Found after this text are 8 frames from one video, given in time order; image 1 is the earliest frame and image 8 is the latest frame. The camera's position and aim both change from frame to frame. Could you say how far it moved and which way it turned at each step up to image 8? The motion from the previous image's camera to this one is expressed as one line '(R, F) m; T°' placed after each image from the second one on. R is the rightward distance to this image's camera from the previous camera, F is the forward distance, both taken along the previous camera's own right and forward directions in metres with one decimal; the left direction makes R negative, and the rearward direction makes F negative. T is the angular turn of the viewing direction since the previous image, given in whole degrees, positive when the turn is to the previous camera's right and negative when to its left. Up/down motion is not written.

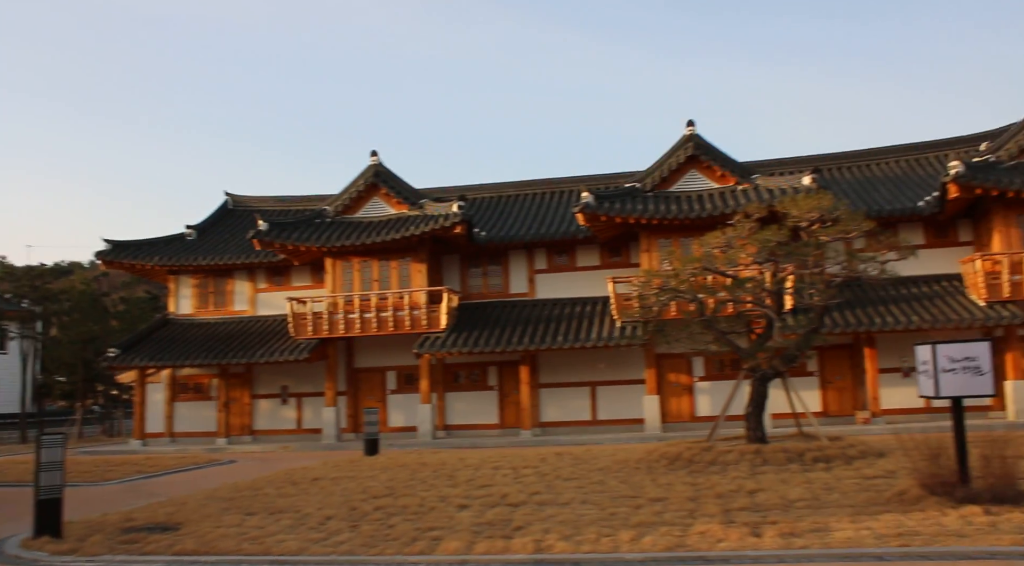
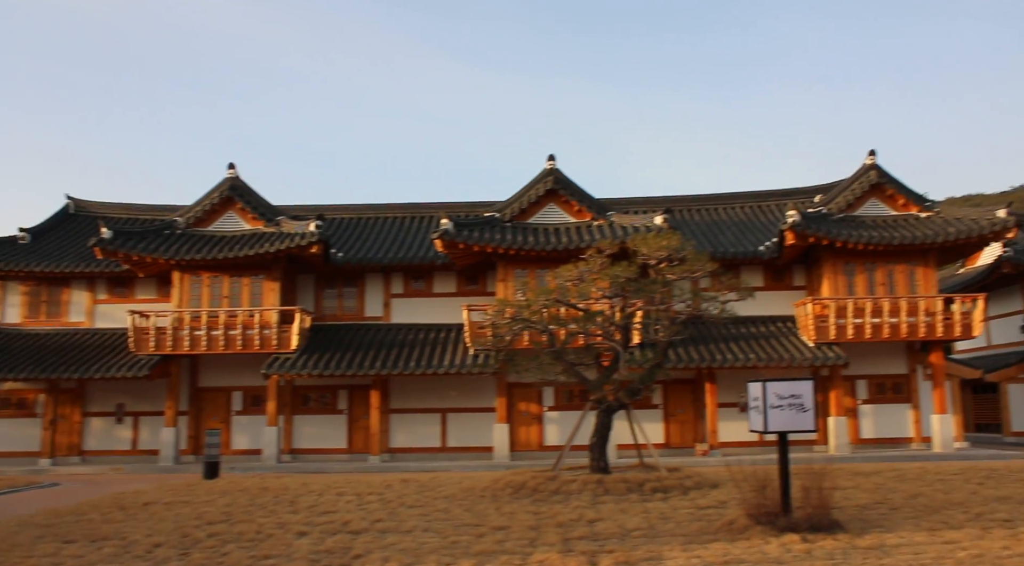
(+0.7, -0.1) m; +8°
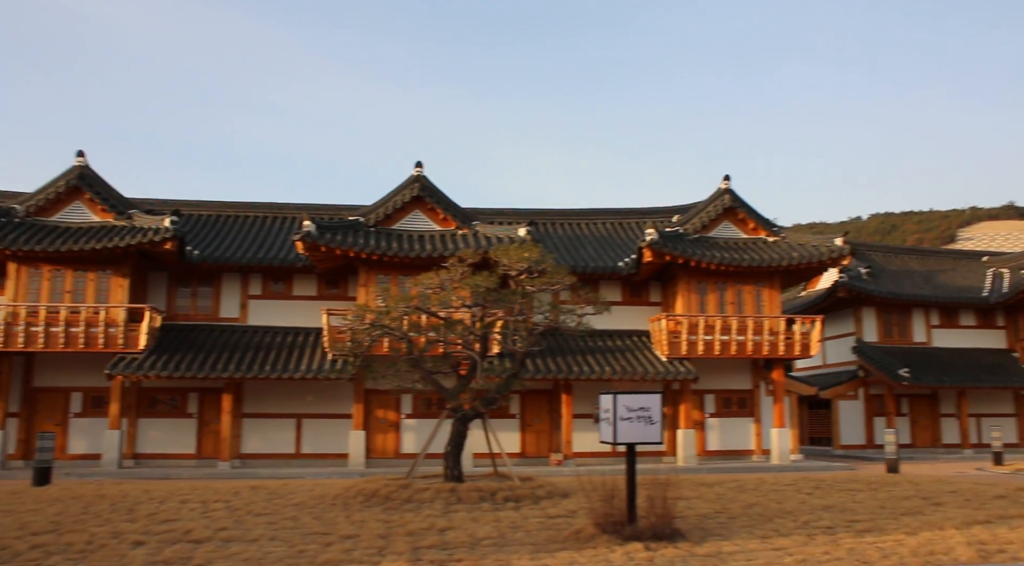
(+0.8, -0.1) m; +7°
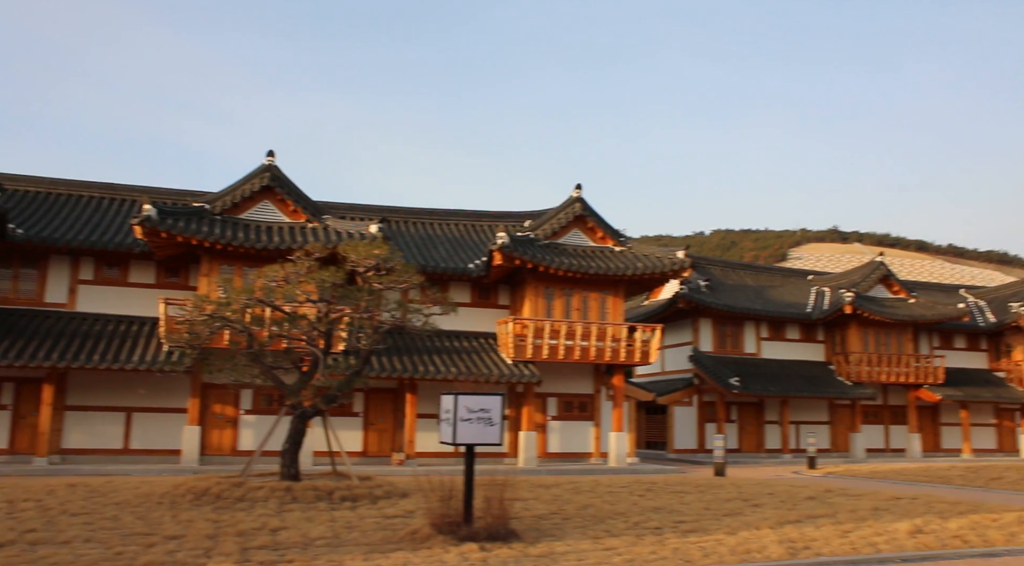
(+0.9, 0.0) m; +8°
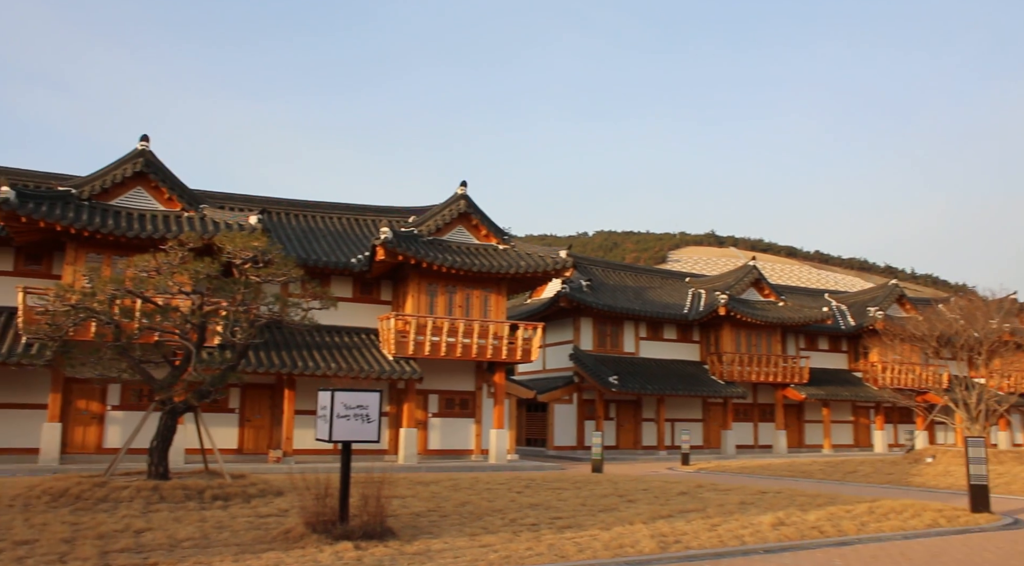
(+0.6, 0.0) m; +6°
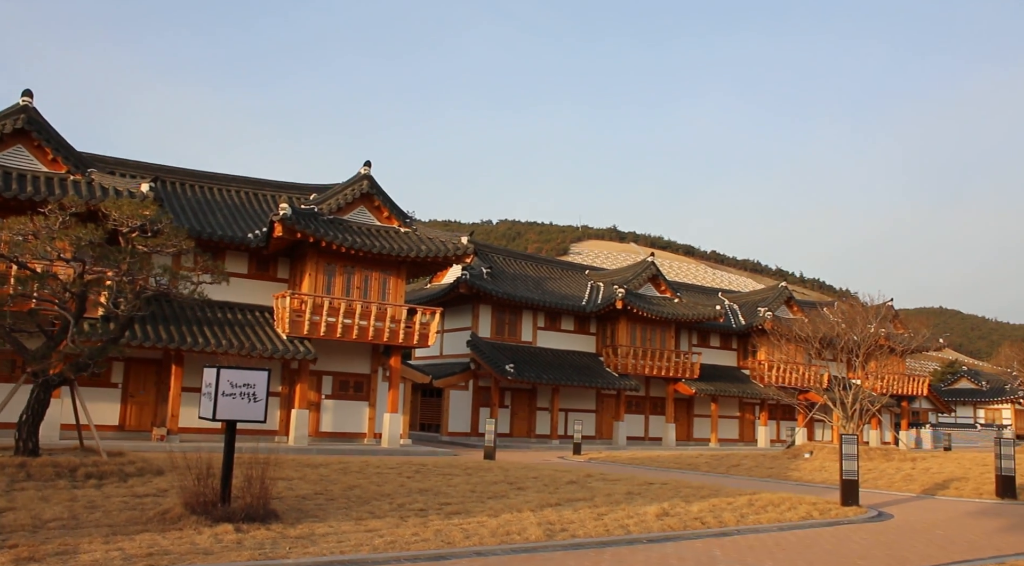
(+0.5, 0.0) m; +6°
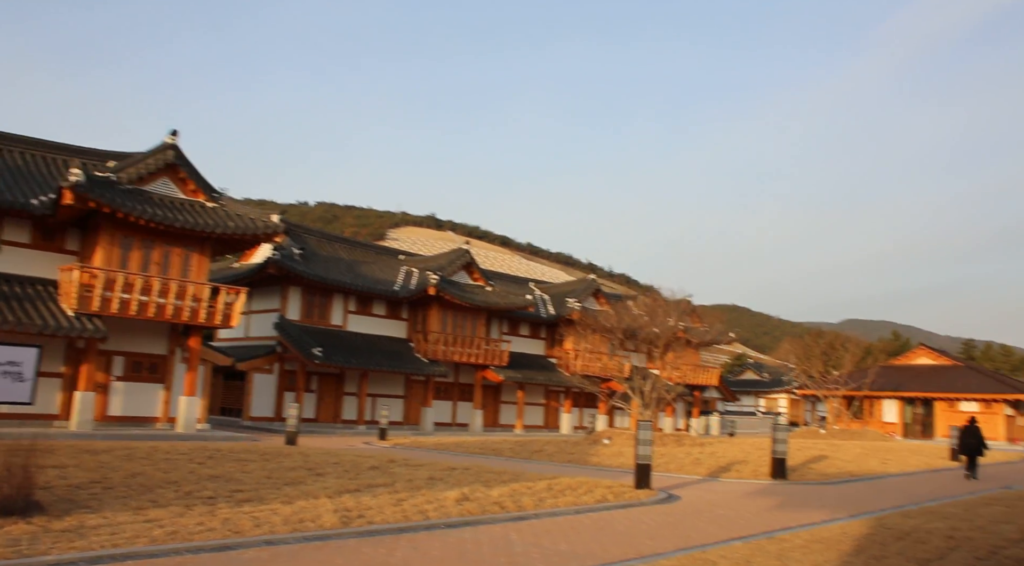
(+0.8, -0.1) m; +11°
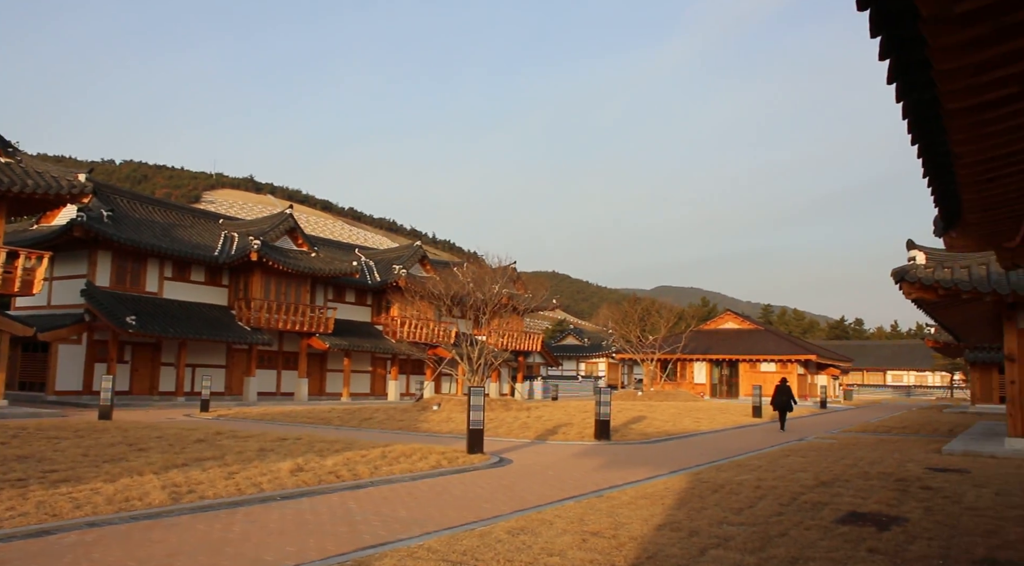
(-0.4, -0.1) m; +13°
